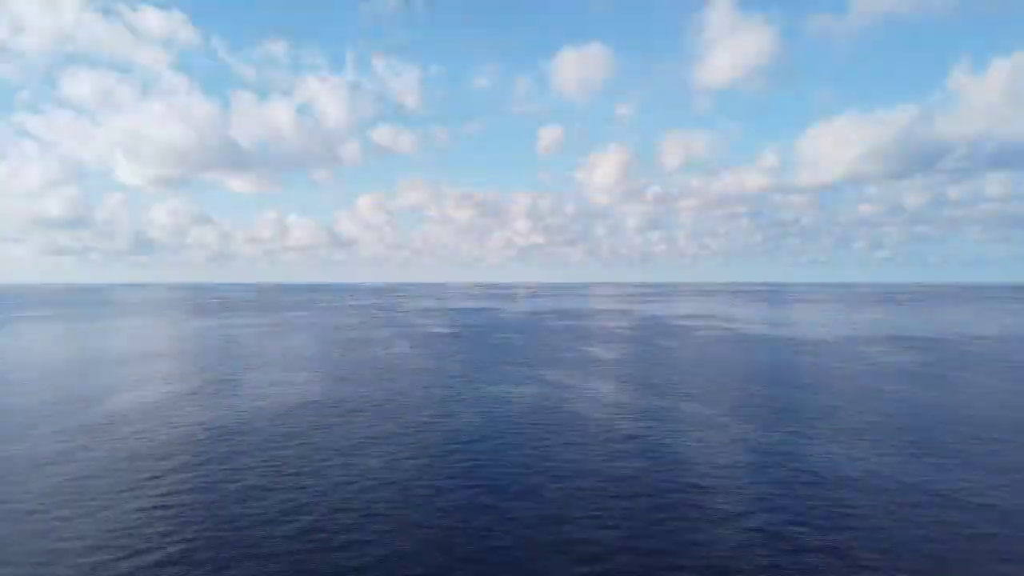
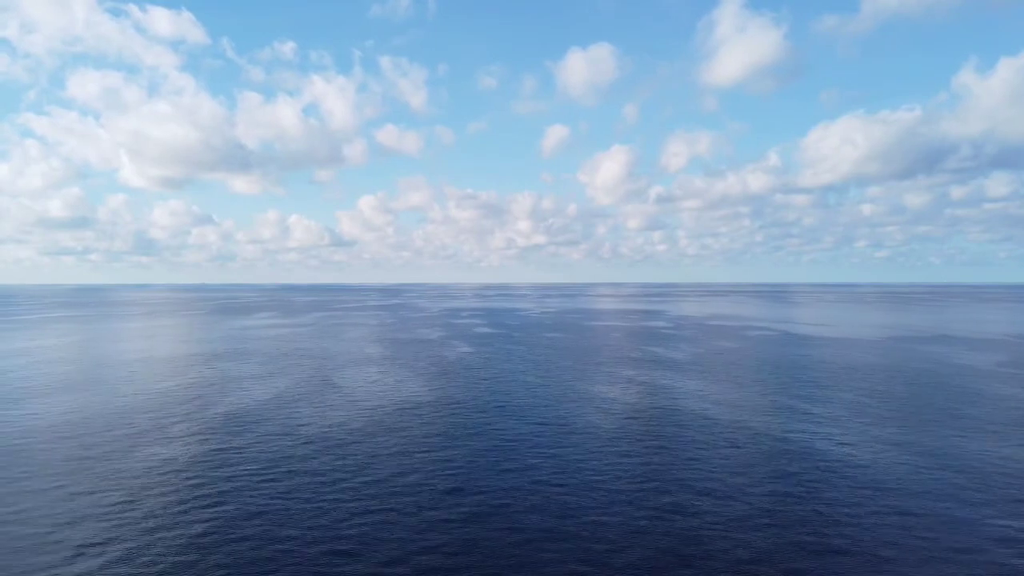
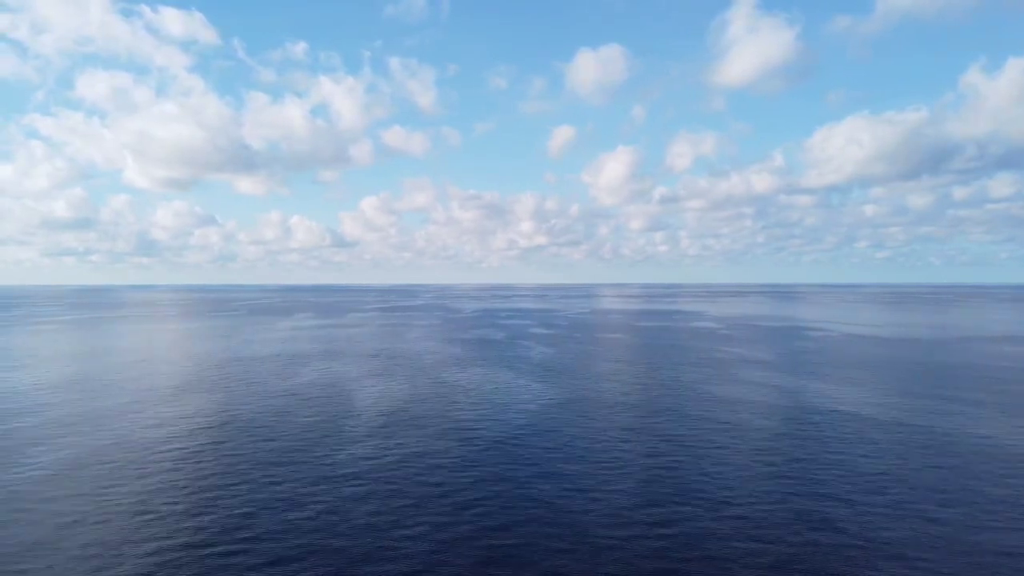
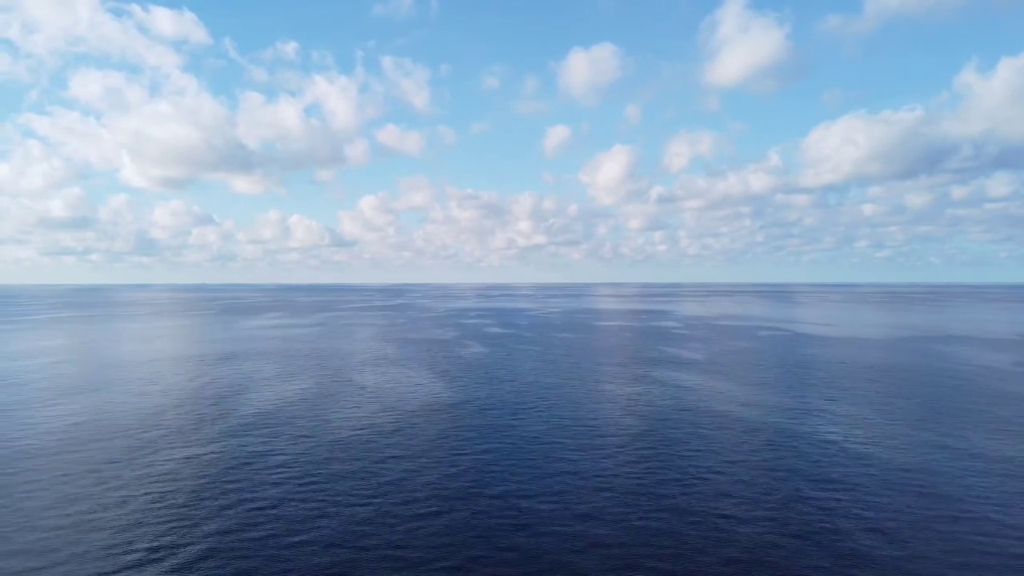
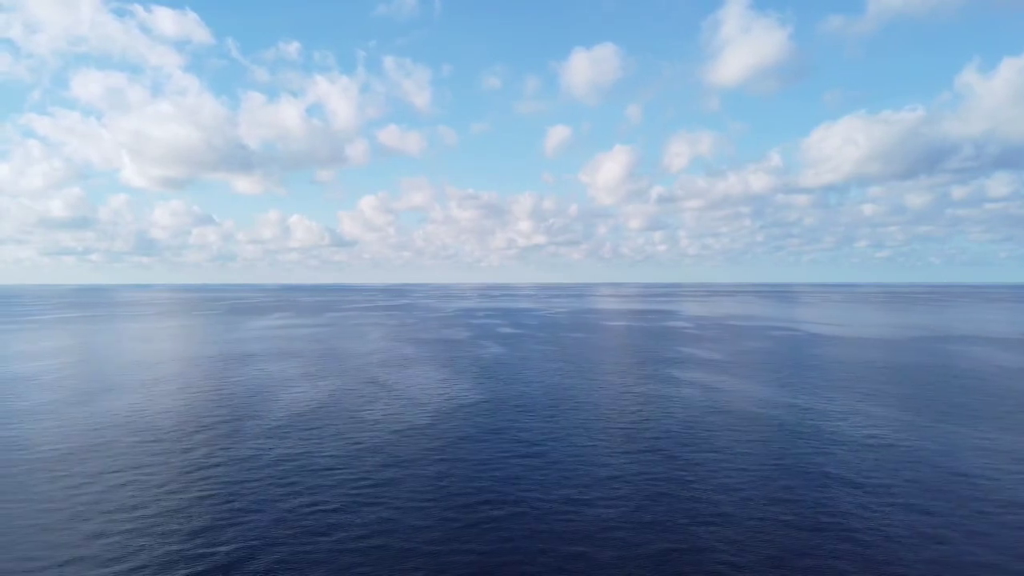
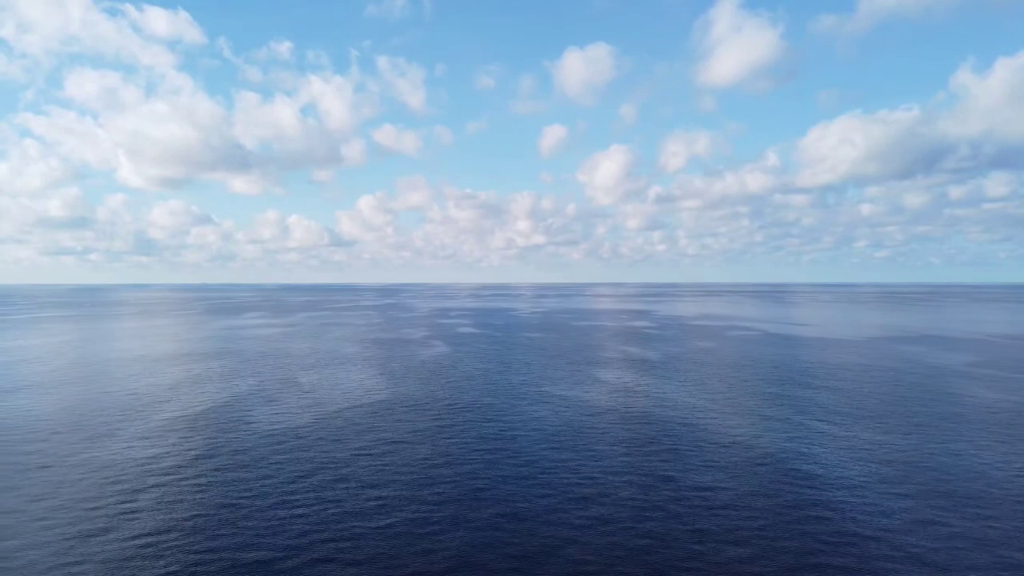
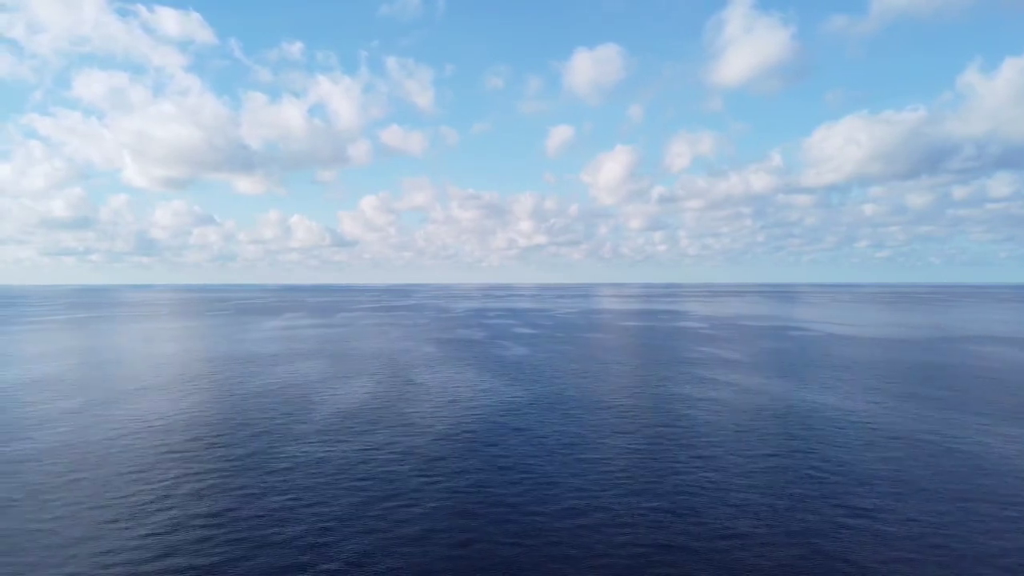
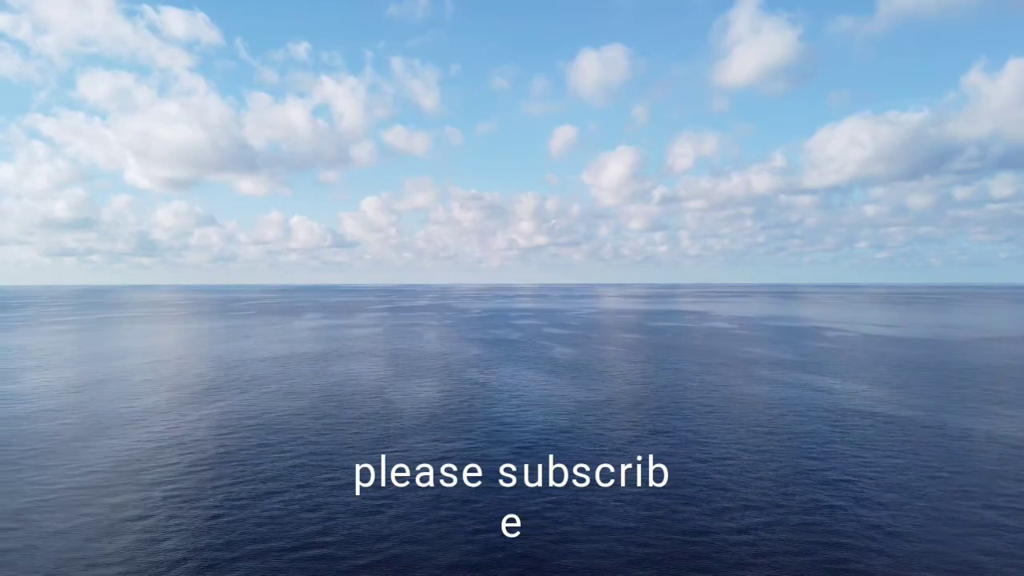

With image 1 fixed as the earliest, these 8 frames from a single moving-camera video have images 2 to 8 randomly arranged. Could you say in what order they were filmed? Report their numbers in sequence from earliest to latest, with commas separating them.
6, 2, 4, 5, 7, 3, 8
